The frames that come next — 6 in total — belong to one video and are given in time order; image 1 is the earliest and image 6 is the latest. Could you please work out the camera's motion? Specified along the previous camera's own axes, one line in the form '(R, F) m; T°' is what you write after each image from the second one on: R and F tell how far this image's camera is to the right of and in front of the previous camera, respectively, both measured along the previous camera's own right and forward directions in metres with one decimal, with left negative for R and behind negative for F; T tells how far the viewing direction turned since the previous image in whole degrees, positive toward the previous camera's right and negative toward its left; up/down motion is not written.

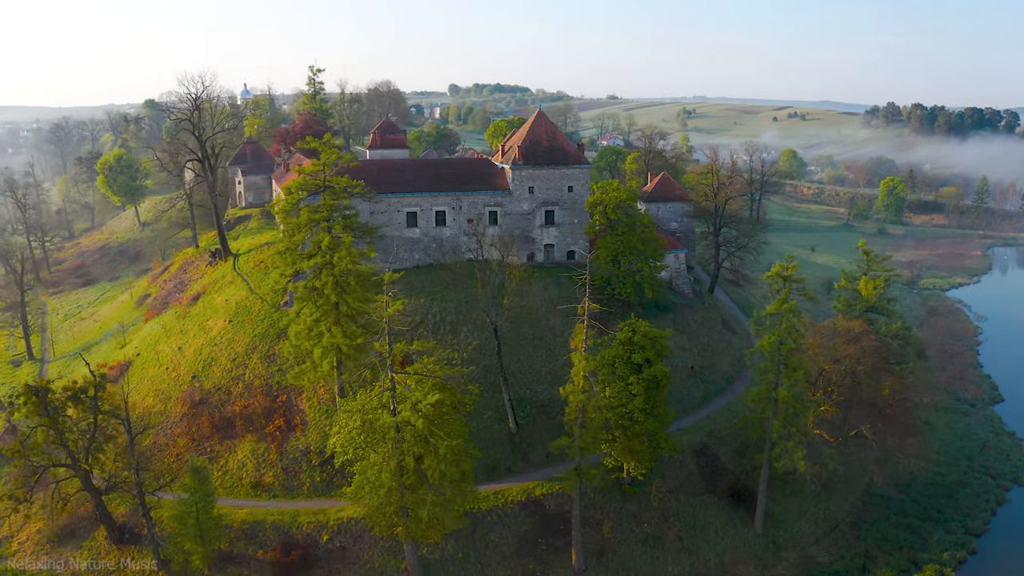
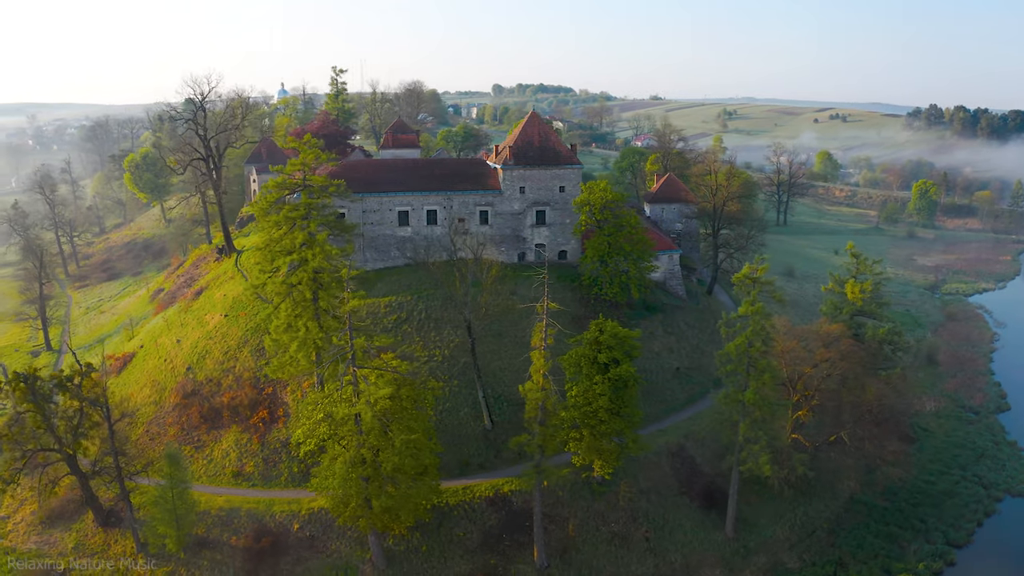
(+2.8, -0.3) m; -3°
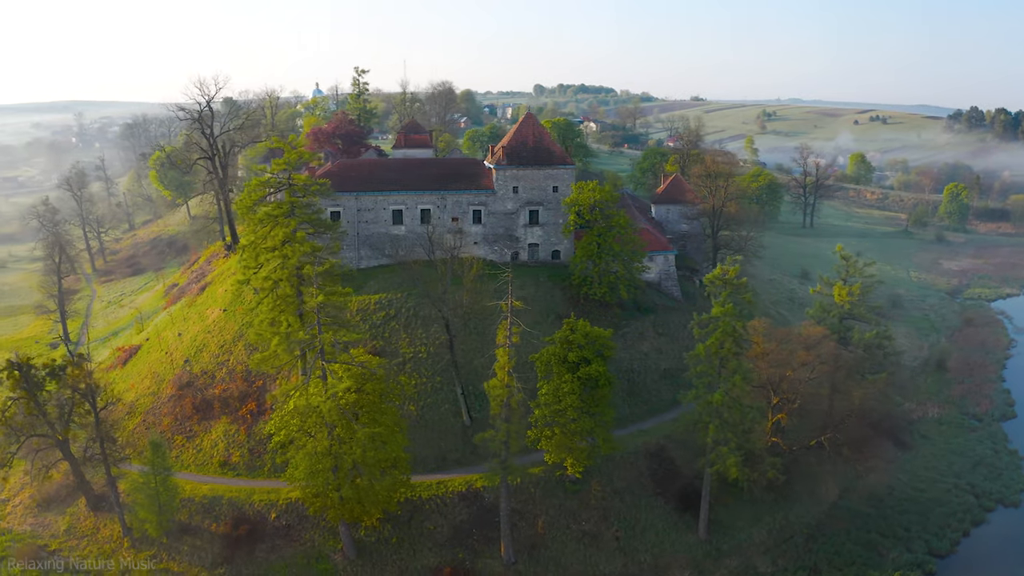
(+2.6, -0.3) m; -2°
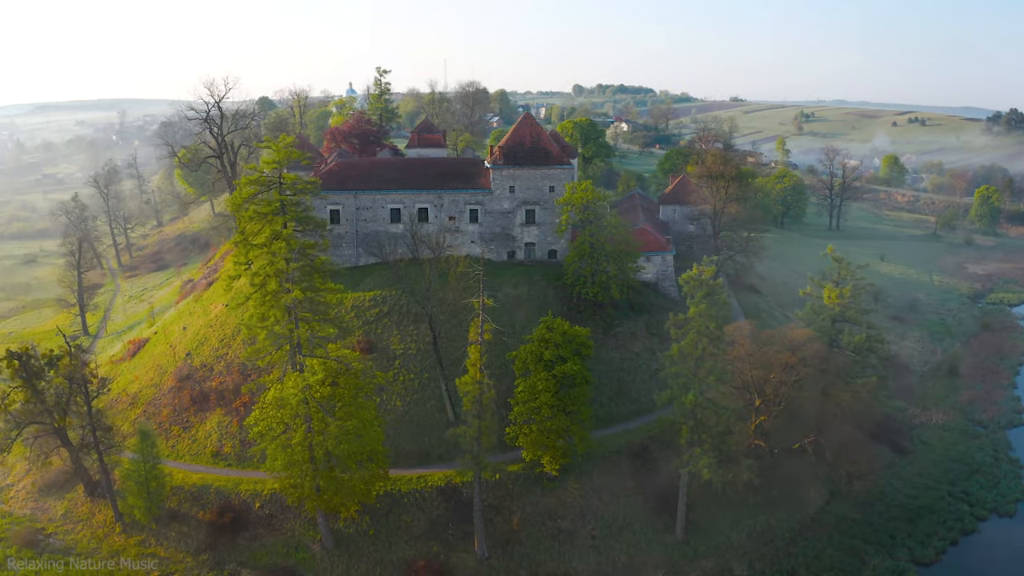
(+2.3, -0.3) m; -2°
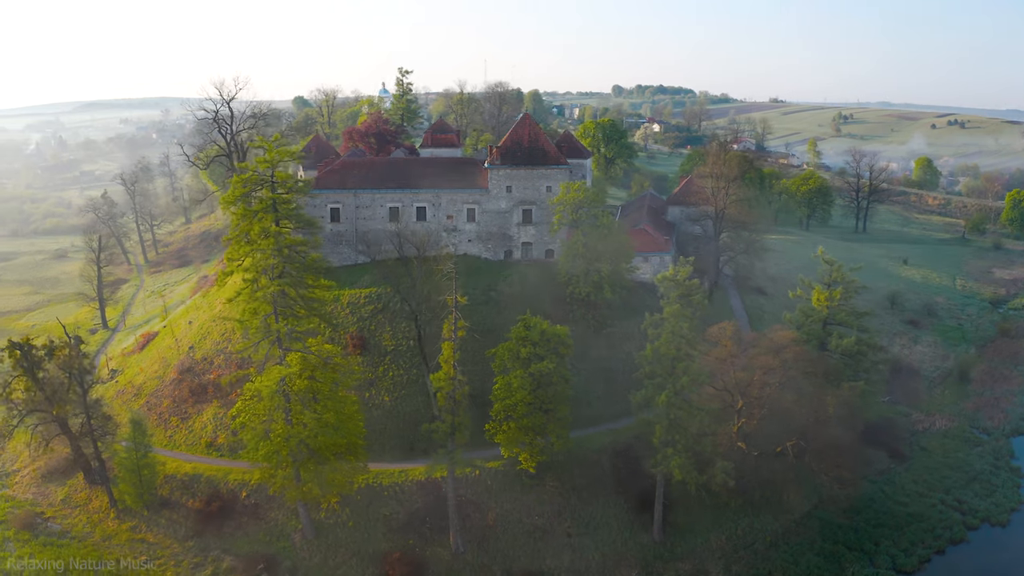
(+2.3, -0.3) m; -2°
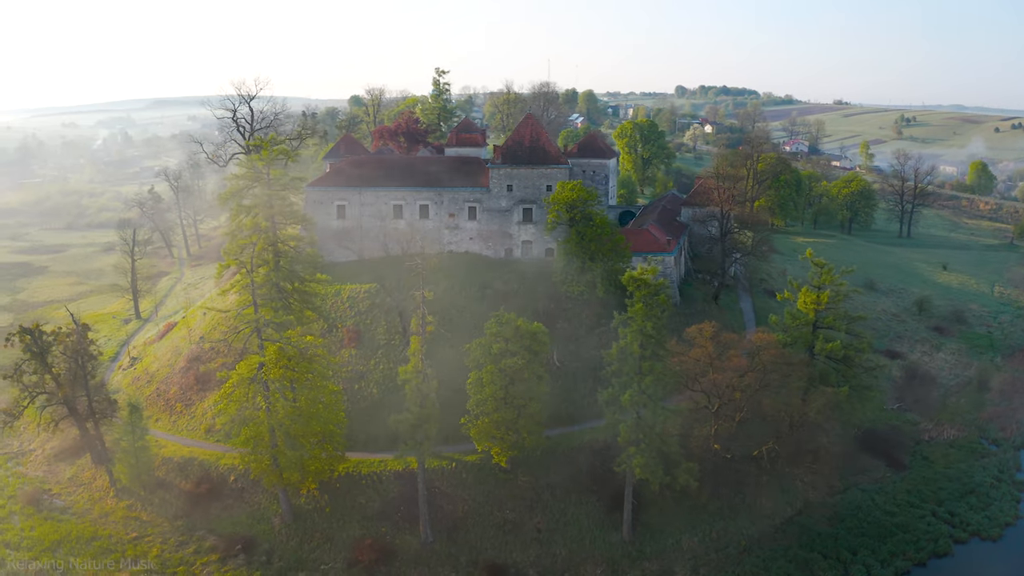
(+3.4, -0.4) m; -4°
